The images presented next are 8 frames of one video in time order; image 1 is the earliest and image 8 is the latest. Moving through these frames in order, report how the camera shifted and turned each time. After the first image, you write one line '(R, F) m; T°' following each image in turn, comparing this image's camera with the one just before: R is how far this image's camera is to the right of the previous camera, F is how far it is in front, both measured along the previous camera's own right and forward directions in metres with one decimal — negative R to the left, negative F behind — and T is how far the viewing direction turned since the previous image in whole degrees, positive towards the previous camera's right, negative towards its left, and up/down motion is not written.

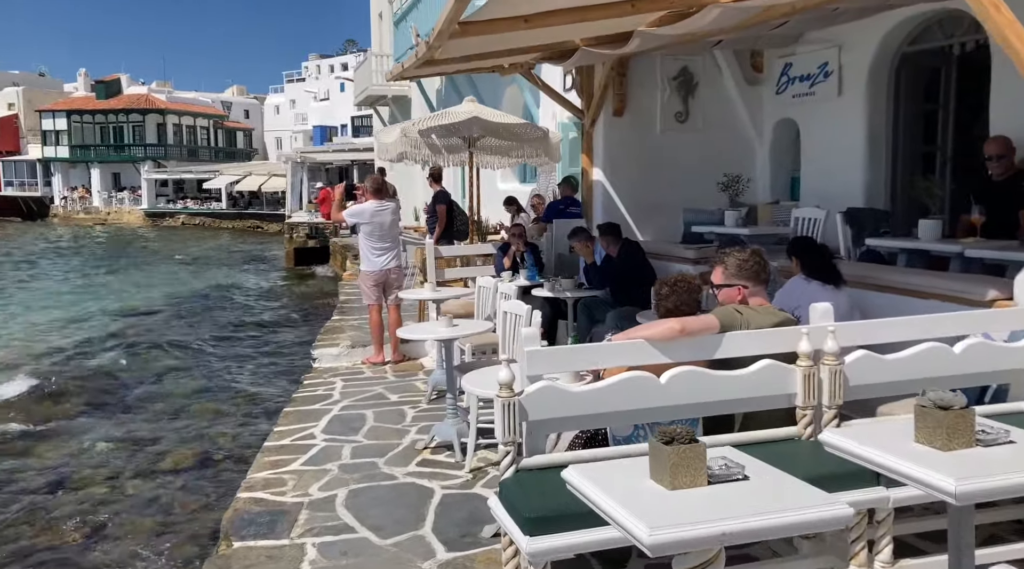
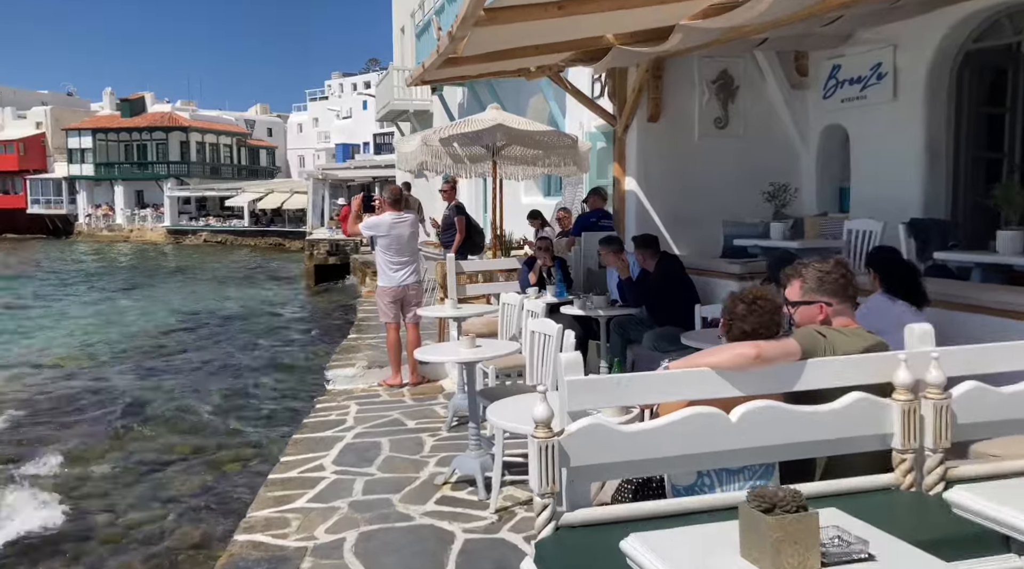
(-0.1, +0.5) m; -2°
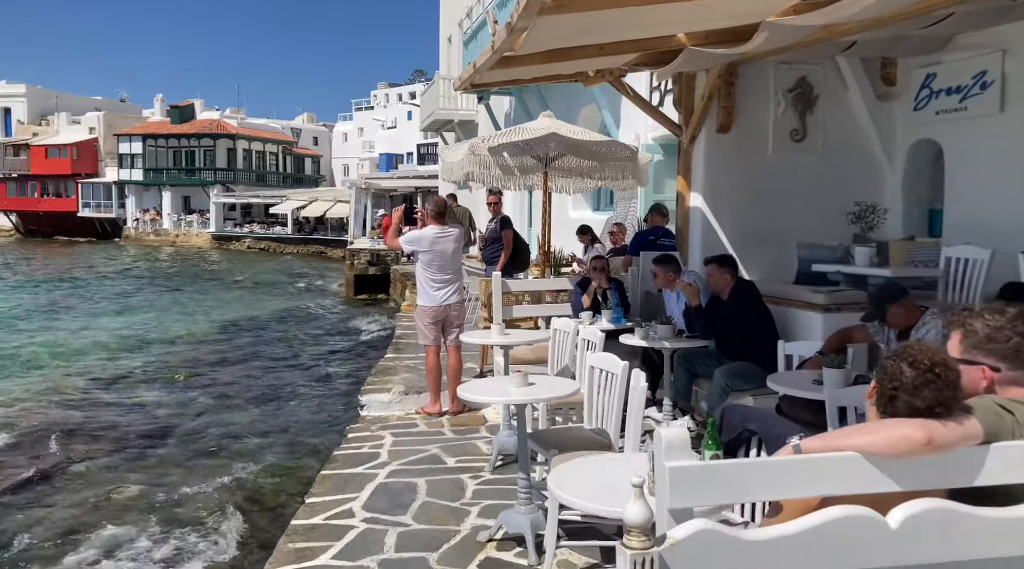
(-0.1, +0.6) m; -3°
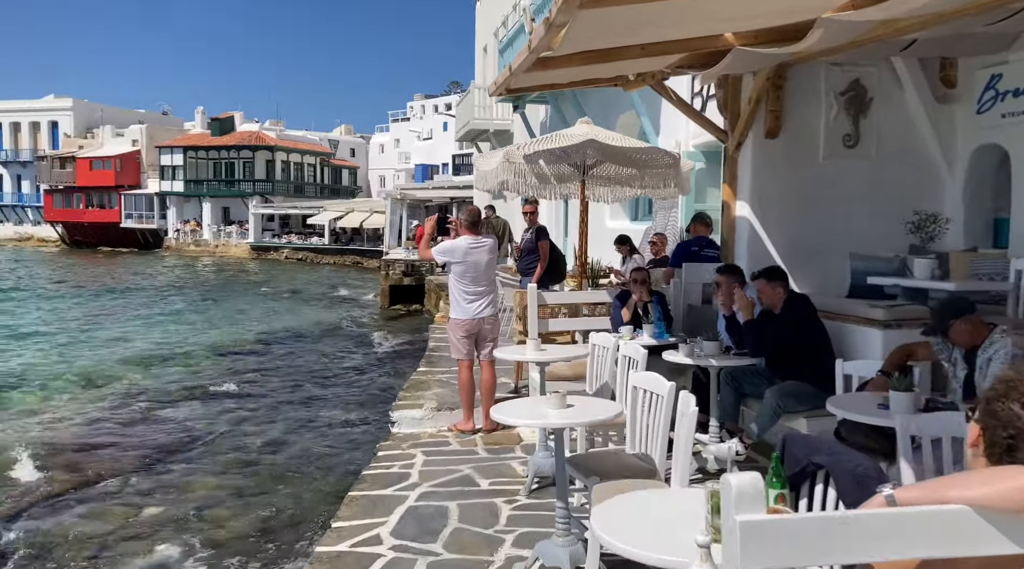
(0.0, +0.3) m; -3°
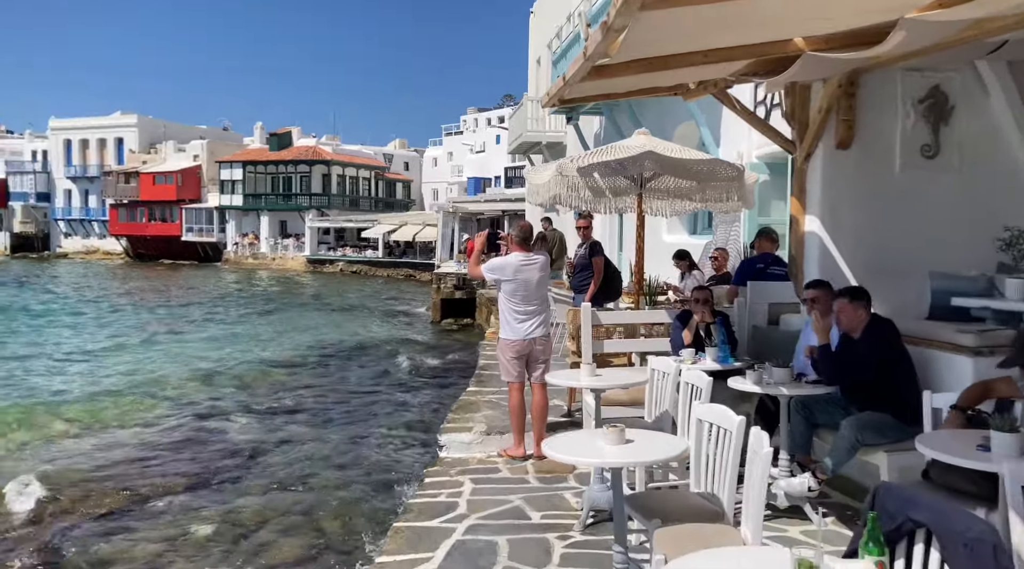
(0.0, +0.3) m; -4°
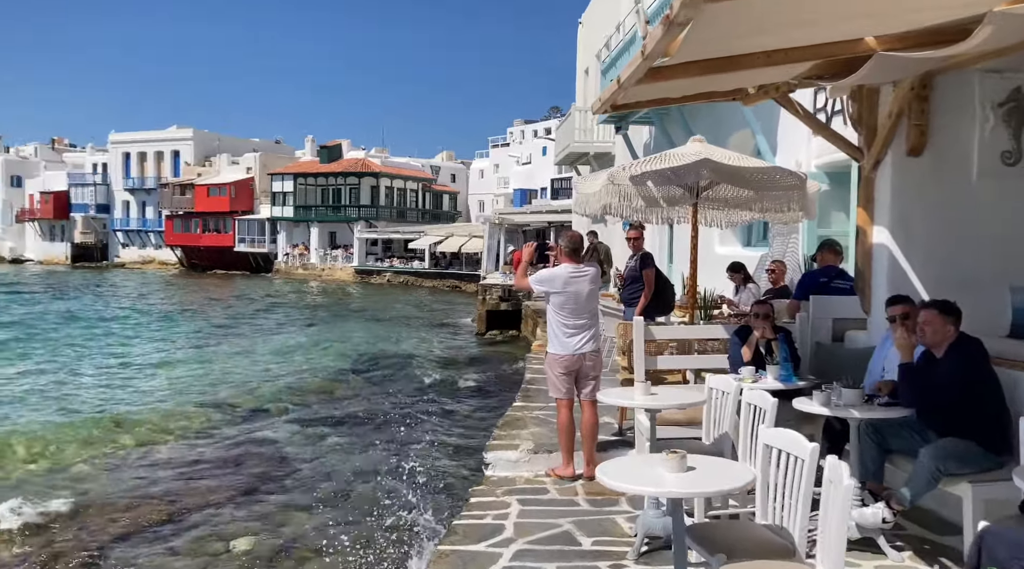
(0.0, +0.2) m; -3°
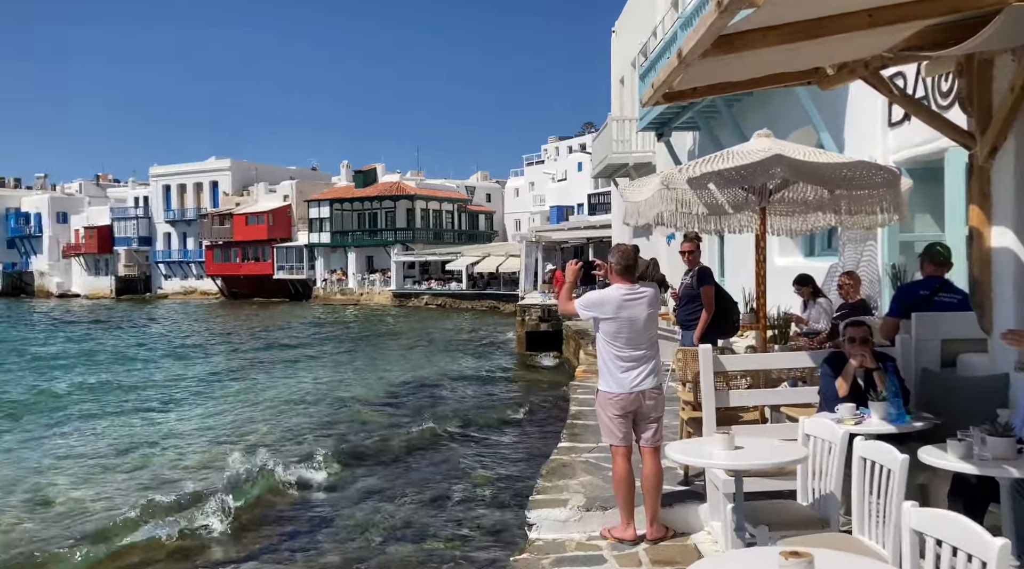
(0.0, +0.9) m; -3°
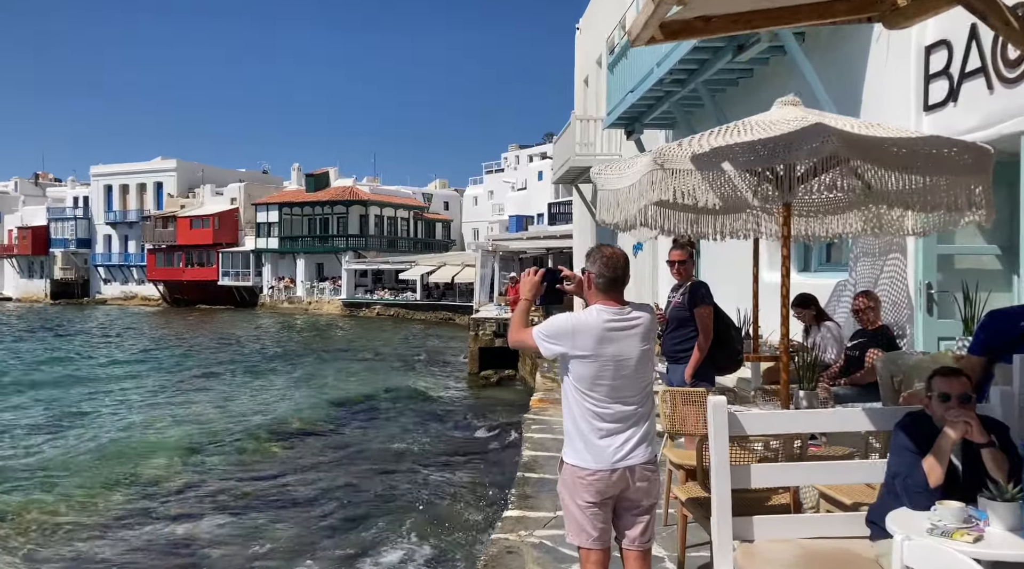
(+0.2, +1.7) m; +3°
